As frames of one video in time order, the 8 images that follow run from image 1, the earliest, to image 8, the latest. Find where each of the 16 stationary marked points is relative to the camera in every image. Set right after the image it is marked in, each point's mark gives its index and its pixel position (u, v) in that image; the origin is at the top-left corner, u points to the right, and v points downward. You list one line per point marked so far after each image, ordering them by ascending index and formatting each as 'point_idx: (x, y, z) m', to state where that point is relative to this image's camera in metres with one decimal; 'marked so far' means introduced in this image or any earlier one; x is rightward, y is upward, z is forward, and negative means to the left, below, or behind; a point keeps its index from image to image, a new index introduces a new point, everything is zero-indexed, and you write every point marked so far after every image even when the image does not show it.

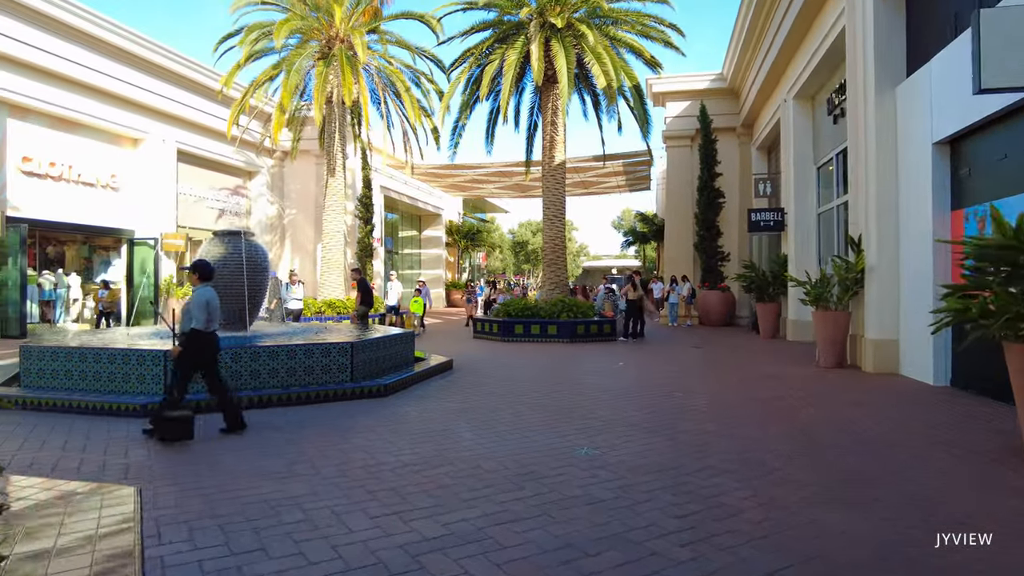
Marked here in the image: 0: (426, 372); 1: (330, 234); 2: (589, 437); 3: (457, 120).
0: (-1.2, -1.1, +8.9) m
1: (-5.4, +1.6, +19.7) m
2: (+0.6, -1.3, +5.7) m
3: (-1.5, +4.6, +18.1) m
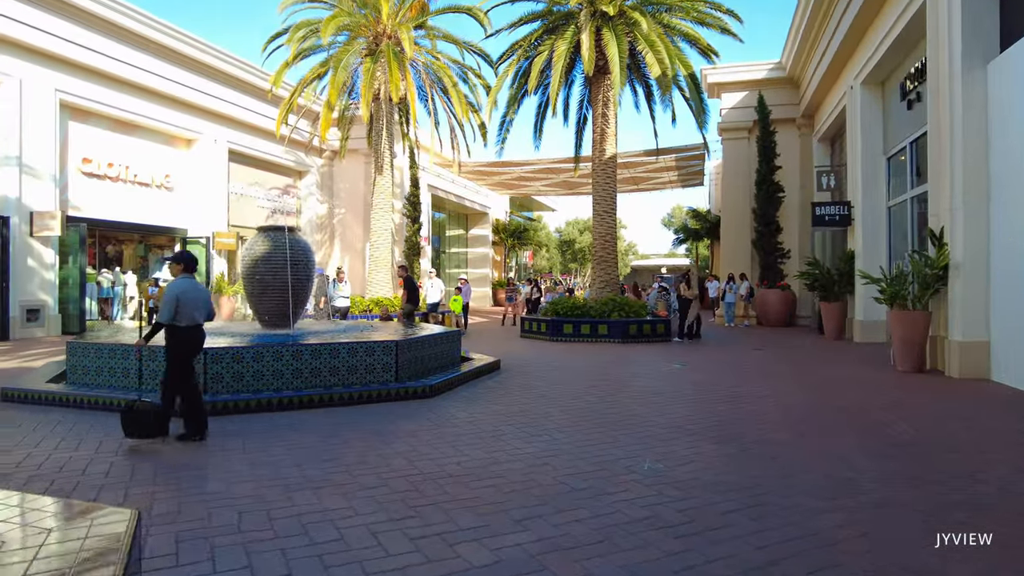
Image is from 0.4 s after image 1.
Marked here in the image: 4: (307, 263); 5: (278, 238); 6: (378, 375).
0: (-0.5, -1.1, +8.5) m
1: (-4.0, +1.7, +19.6) m
2: (+1.1, -1.3, +5.2) m
3: (-0.2, +4.7, +17.8) m
4: (-2.9, +0.3, +9.2) m
5: (-3.2, +0.7, +9.0) m
6: (-1.5, -1.0, +7.4) m
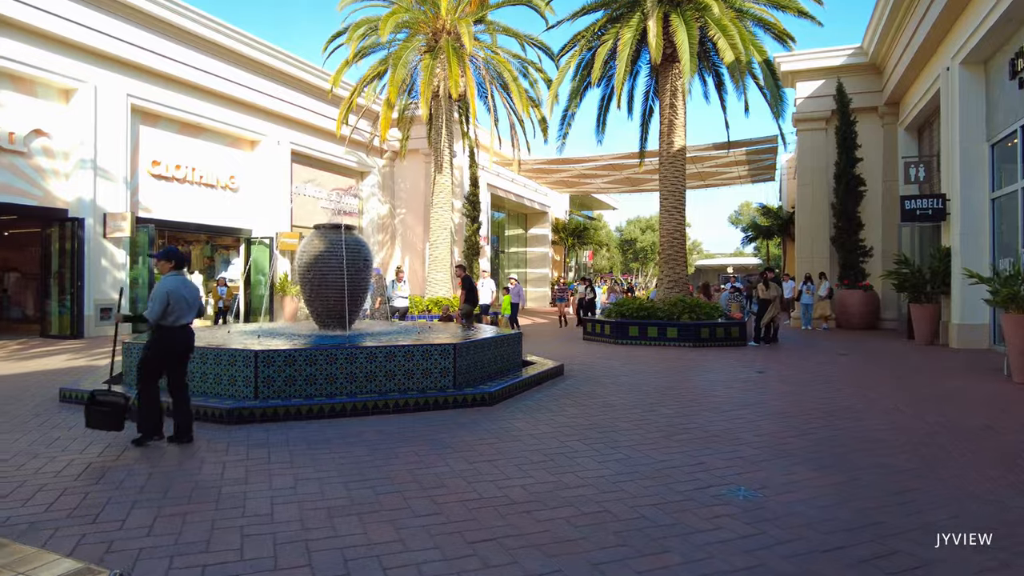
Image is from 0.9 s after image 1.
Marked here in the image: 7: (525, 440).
0: (+0.3, -1.1, +8.0) m
1: (-2.2, +1.7, +19.4) m
2: (+1.6, -1.3, +4.5) m
3: (+1.4, +4.7, +17.2) m
4: (-2.0, +0.3, +8.9) m
5: (-2.4, +0.7, +8.7) m
6: (-0.8, -1.0, +6.9) m
7: (+0.1, -1.2, +5.3) m
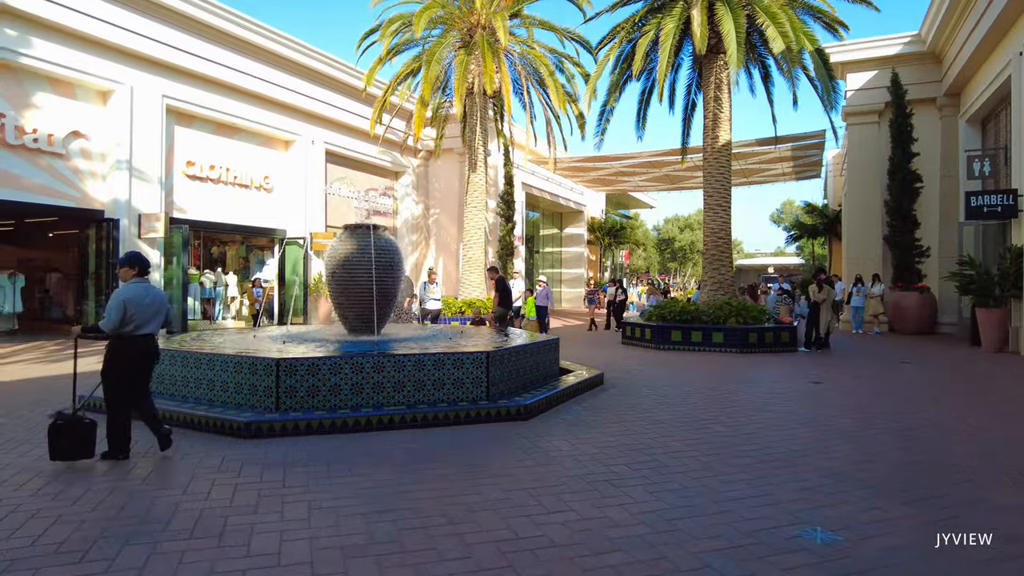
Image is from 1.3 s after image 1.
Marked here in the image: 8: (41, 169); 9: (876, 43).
0: (+0.7, -1.1, +7.5) m
1: (-1.2, +1.7, +19.0) m
2: (+1.8, -1.3, +4.0) m
3: (+2.4, +4.6, +16.6) m
4: (-1.5, +0.3, +8.5) m
5: (-1.9, +0.6, +8.4) m
6: (-0.4, -1.0, +6.5) m
7: (+0.4, -1.3, +4.8) m
8: (-10.4, +2.6, +14.6) m
9: (+10.5, +7.1, +19.0) m
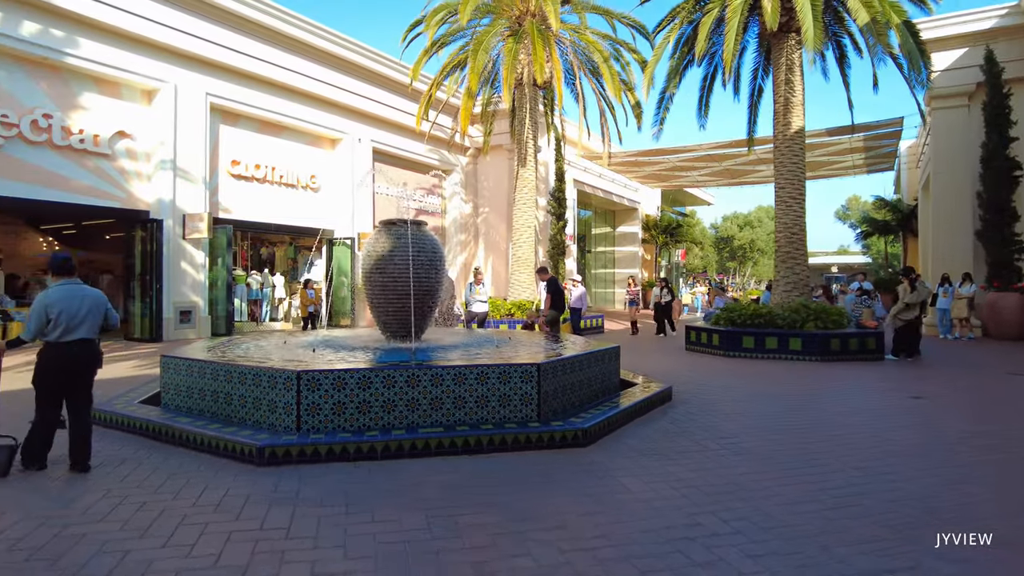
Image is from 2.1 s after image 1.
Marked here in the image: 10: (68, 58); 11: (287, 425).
0: (+1.2, -1.2, +6.5) m
1: (+0.2, +1.6, +18.1) m
2: (+2.1, -1.3, +2.9) m
3: (+3.6, +4.6, +15.4) m
4: (-0.9, +0.3, +7.7) m
5: (-1.3, +0.6, +7.6) m
6: (0.0, -1.0, +5.6) m
7: (+0.7, -1.3, +3.8) m
8: (-9.3, +2.6, +14.4) m
9: (+11.9, +7.1, +17.3) m
10: (-9.3, +4.8, +13.8) m
11: (-1.8, -1.1, +5.2) m
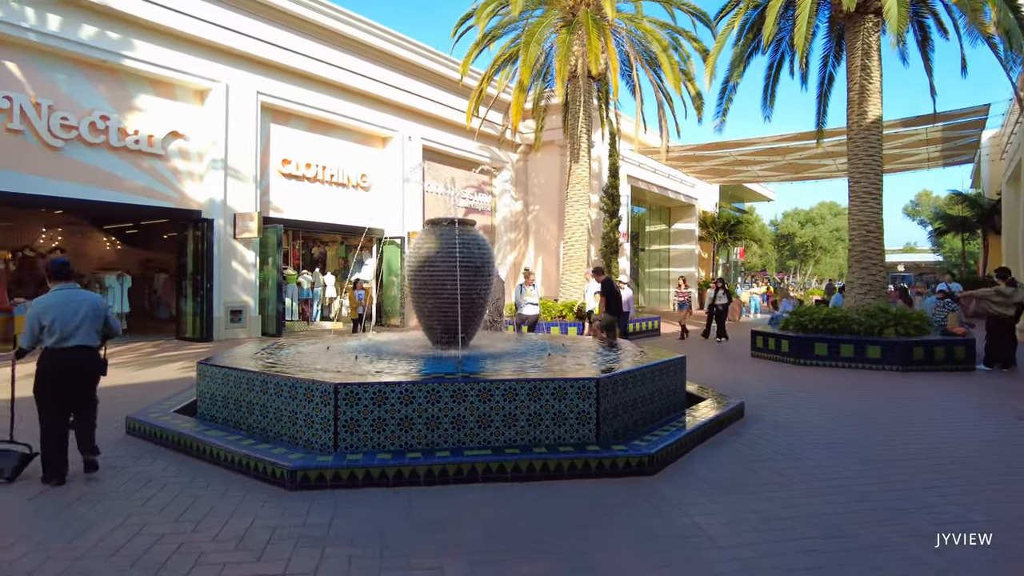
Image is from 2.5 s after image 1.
0: (+1.7, -1.2, +5.8) m
1: (+1.6, +1.6, +17.5) m
2: (+2.3, -1.4, +2.2) m
3: (+4.8, +4.6, +14.6) m
4: (-0.3, +0.2, +7.2) m
5: (-0.7, +0.6, +7.1) m
6: (+0.5, -1.1, +5.0) m
7: (+1.0, -1.3, +3.2) m
8: (-8.2, +2.6, +14.5) m
9: (+13.2, +7.0, +15.7) m
10: (-8.2, +4.8, +13.9) m
11: (-1.4, -1.1, +4.8) m
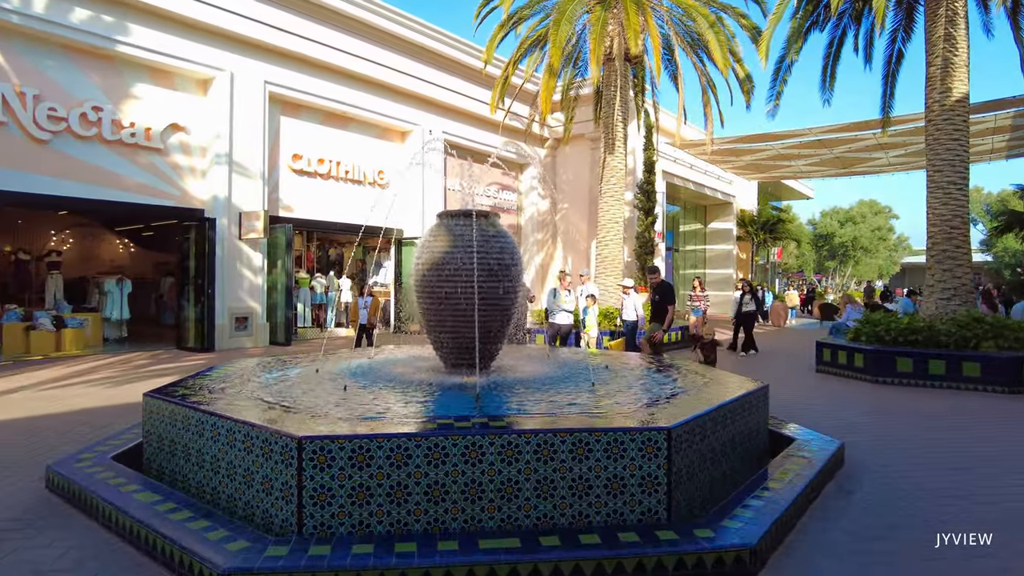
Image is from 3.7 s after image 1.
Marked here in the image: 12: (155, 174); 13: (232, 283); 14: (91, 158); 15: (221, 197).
0: (+2.0, -1.3, +4.3) m
1: (+2.3, +1.5, +16.0) m
2: (+2.4, -1.4, +0.7) m
3: (+5.3, +4.5, +12.9) m
4: (0.0, +0.2, +5.7) m
5: (-0.4, +0.5, +5.7) m
6: (+0.6, -1.1, +3.6) m
7: (+1.1, -1.4, +1.8) m
8: (-7.6, +2.5, +13.4) m
9: (+13.8, +7.0, +13.8) m
10: (-7.7, +4.7, +12.8) m
11: (-1.2, -1.2, +3.4) m
12: (-7.4, +2.4, +13.6) m
13: (-6.2, +0.1, +14.5) m
14: (-8.2, +2.5, +12.7) m
15: (-6.3, +2.0, +14.3) m
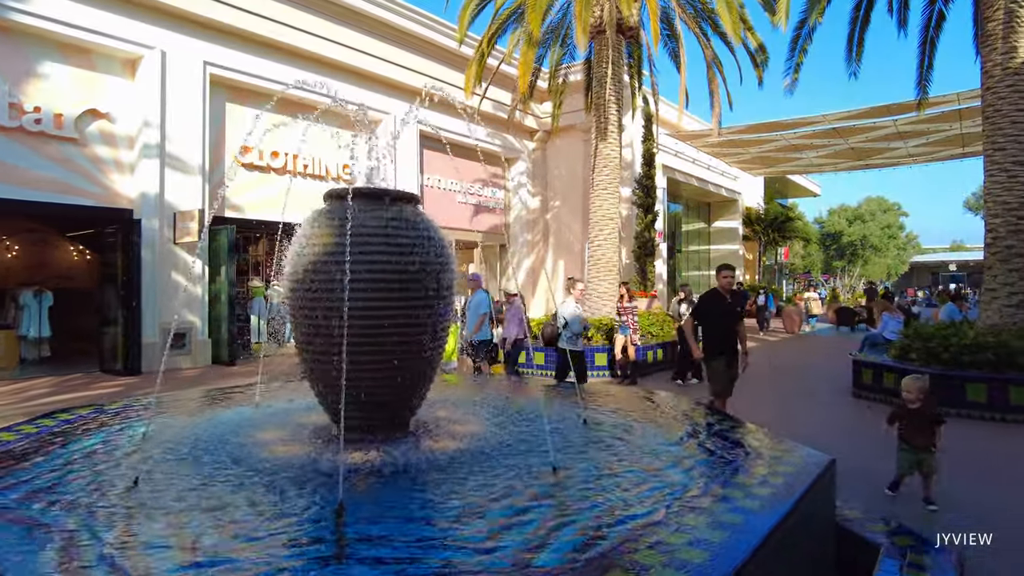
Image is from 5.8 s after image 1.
0: (+1.5, -1.4, +2.3) m
1: (+1.9, +1.4, +14.0) m
2: (+1.9, -1.5, -1.3) m
3: (+4.8, +4.4, +10.9) m
4: (-0.5, 0.0, +3.7) m
5: (-0.9, +0.4, +3.7) m
6: (+0.2, -1.2, +1.6) m
7: (+0.7, -1.5, -0.3) m
8: (-8.1, +2.3, +11.4) m
9: (+13.3, +7.0, +11.8) m
10: (-8.1, +4.5, +10.8) m
11: (-1.6, -1.3, +1.4) m
12: (-7.9, +2.1, +11.6) m
13: (-6.6, -0.1, +12.5) m
14: (-8.6, +2.3, +10.7) m
15: (-6.8, +1.8, +12.4) m
